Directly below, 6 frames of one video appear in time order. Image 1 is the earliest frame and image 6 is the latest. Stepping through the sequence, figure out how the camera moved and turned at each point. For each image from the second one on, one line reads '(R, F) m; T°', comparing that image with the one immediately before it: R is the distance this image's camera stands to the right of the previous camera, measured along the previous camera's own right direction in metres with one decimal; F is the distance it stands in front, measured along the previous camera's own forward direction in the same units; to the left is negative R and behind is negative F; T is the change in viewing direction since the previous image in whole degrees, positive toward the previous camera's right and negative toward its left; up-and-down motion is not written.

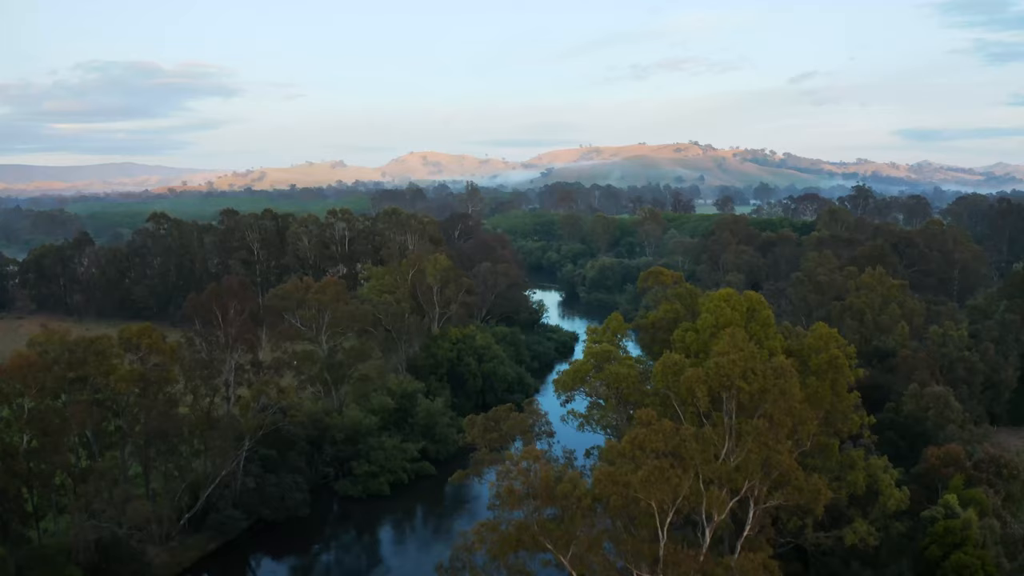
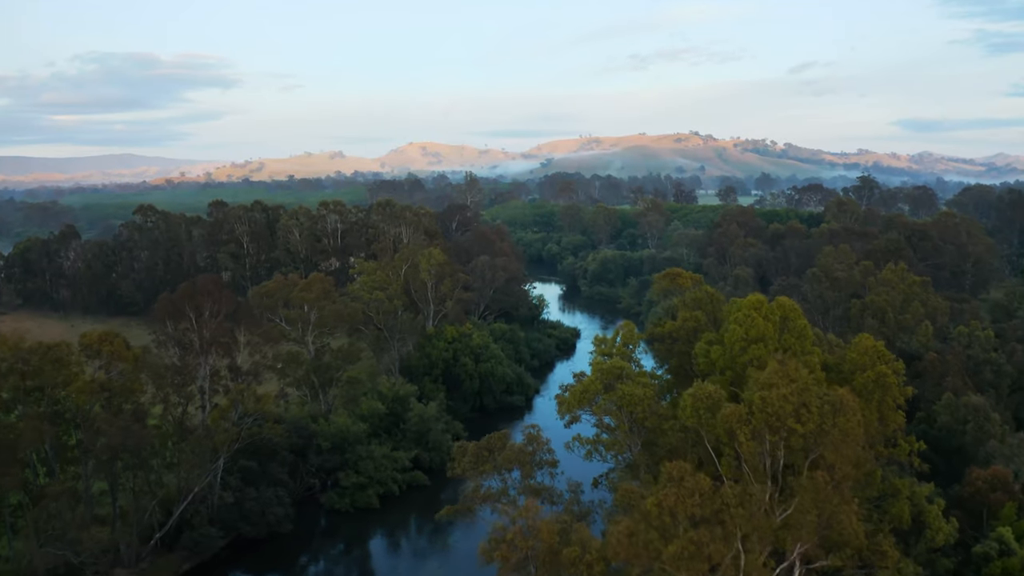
(+0.1, +2.4) m; 0°
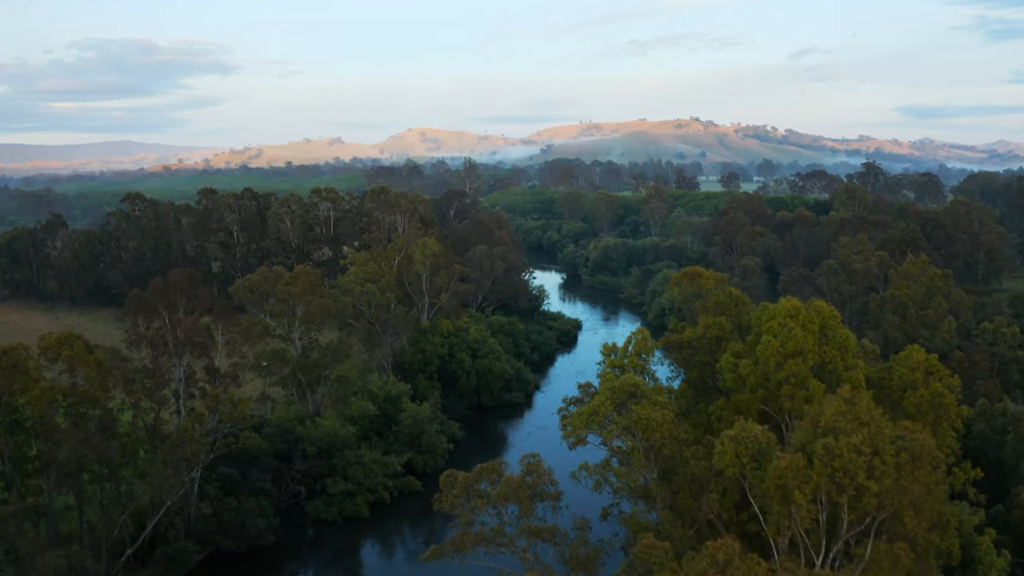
(+0.1, +2.1) m; 0°
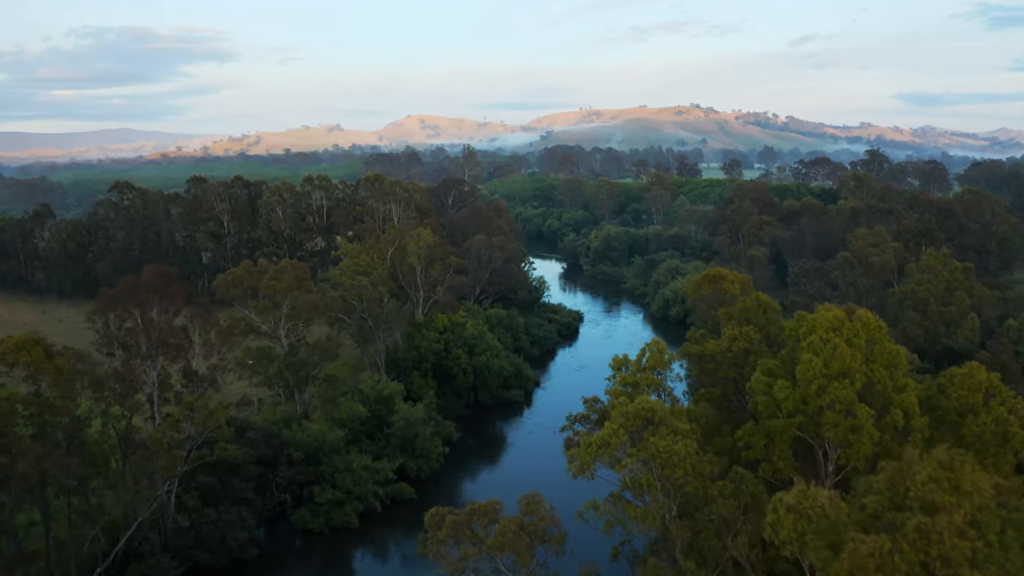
(+0.1, +1.9) m; 0°
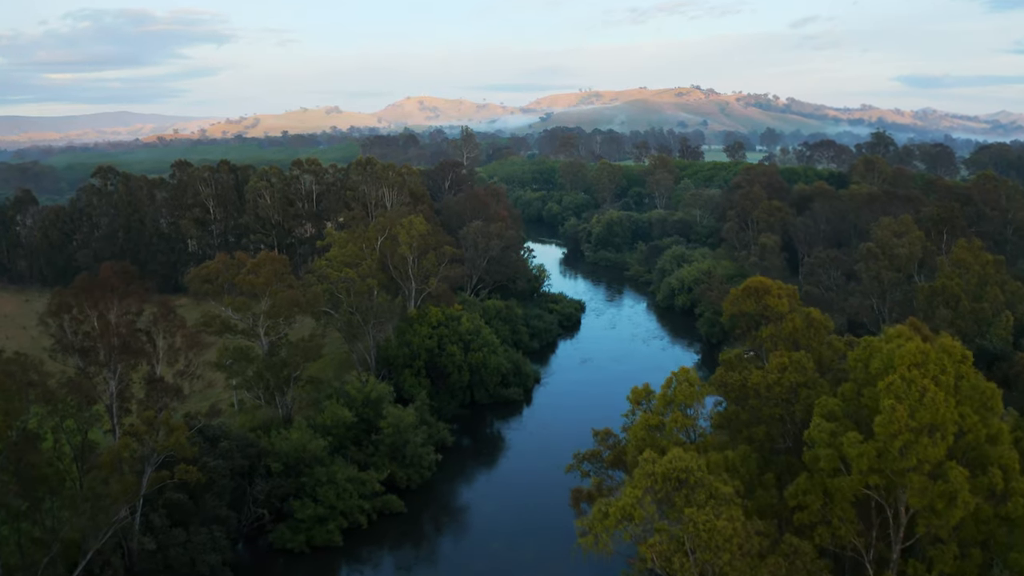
(+0.1, +2.5) m; 0°
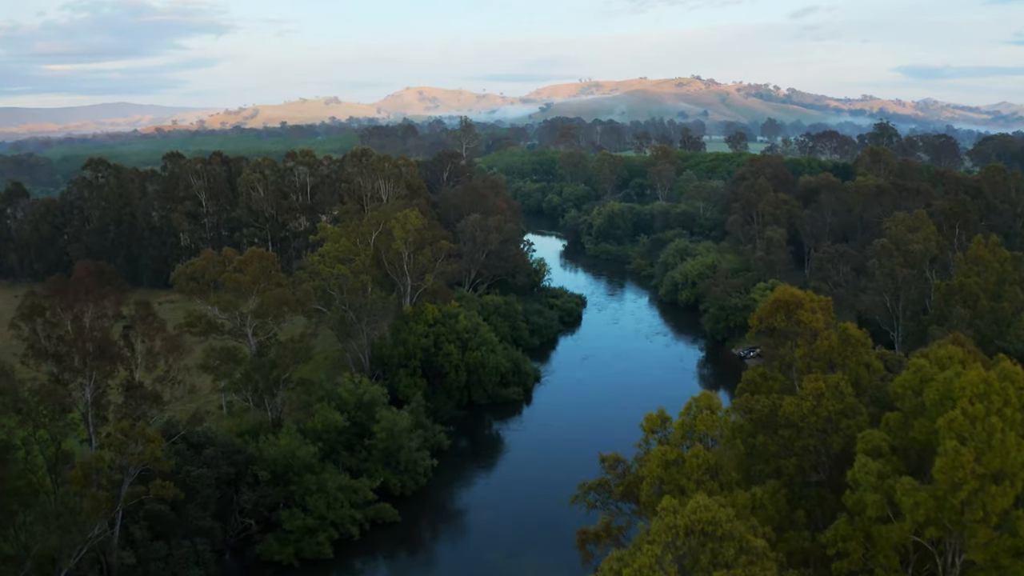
(0.0, +1.3) m; 0°
